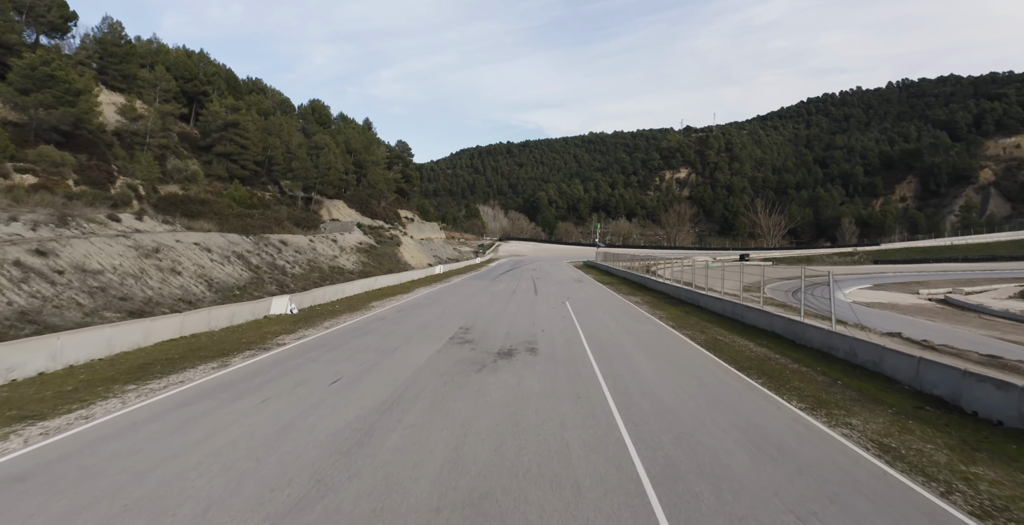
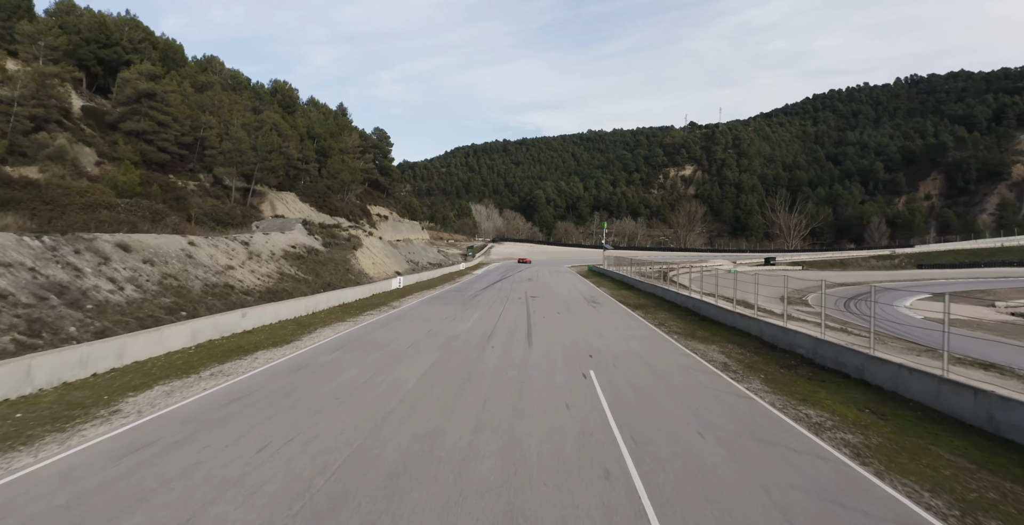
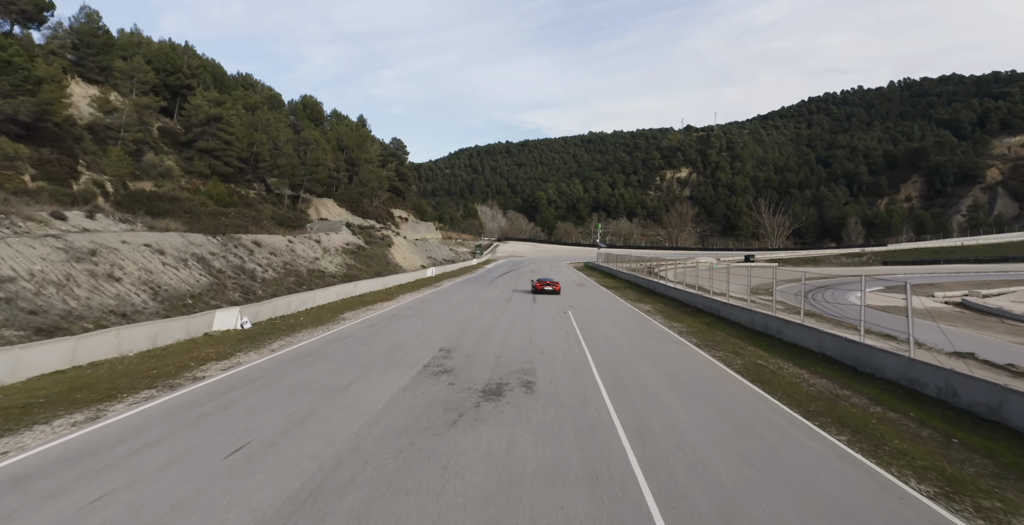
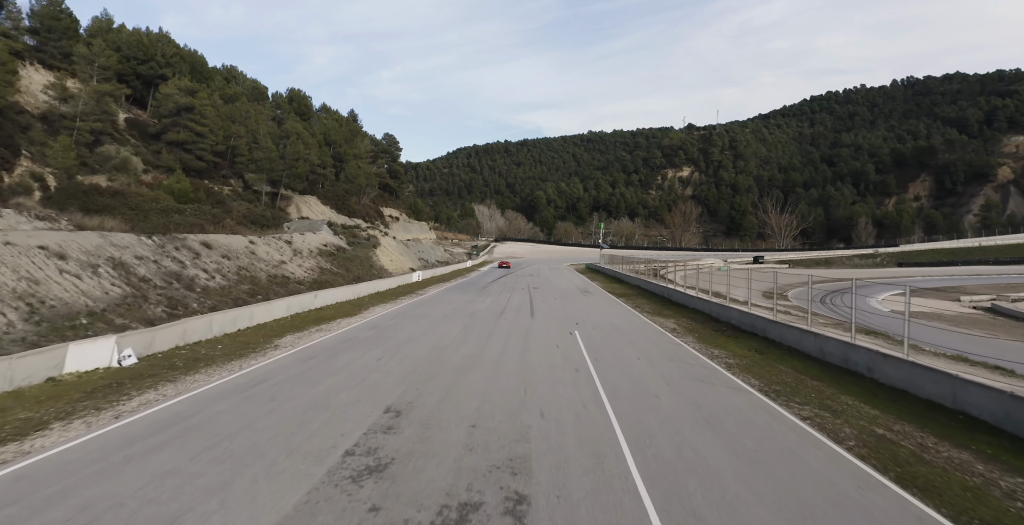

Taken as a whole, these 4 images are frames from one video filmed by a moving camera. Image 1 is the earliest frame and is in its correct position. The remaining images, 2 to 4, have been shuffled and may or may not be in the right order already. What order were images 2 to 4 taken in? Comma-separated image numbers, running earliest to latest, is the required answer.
3, 4, 2
